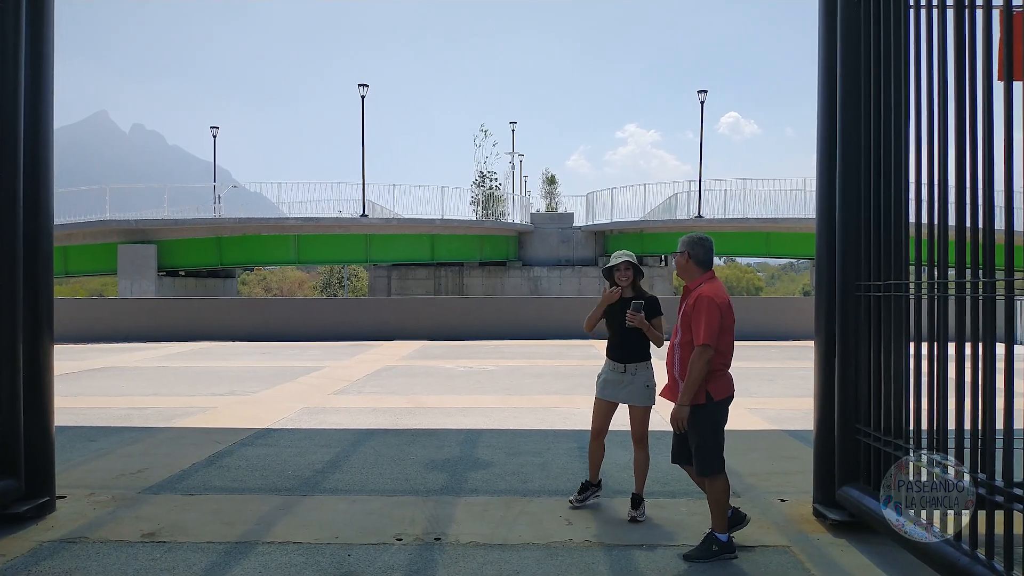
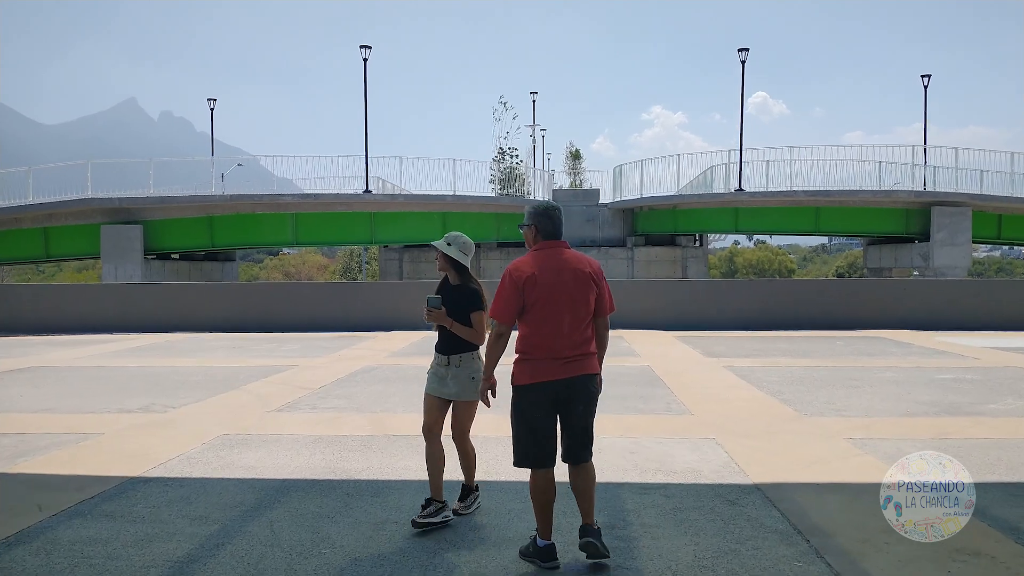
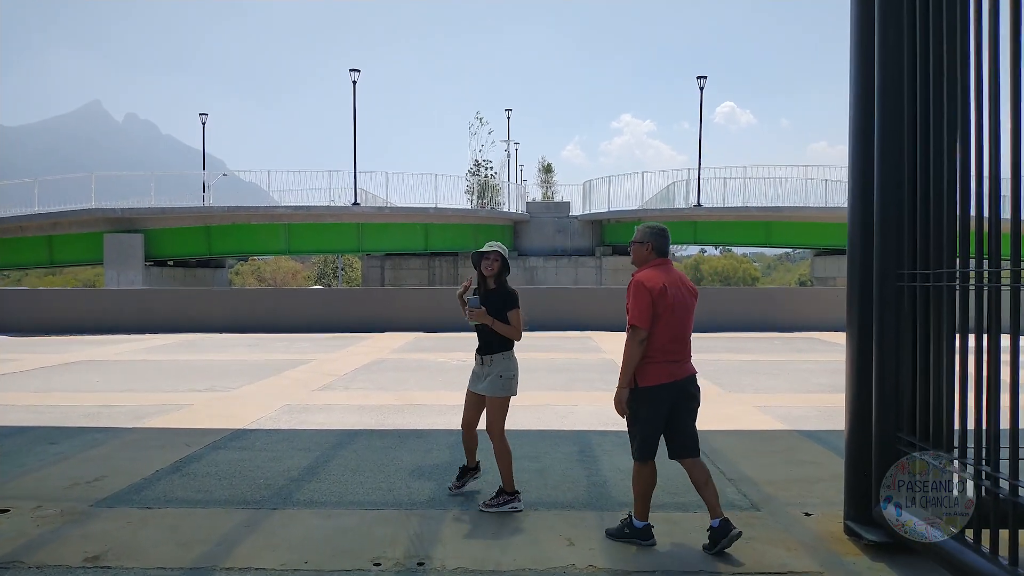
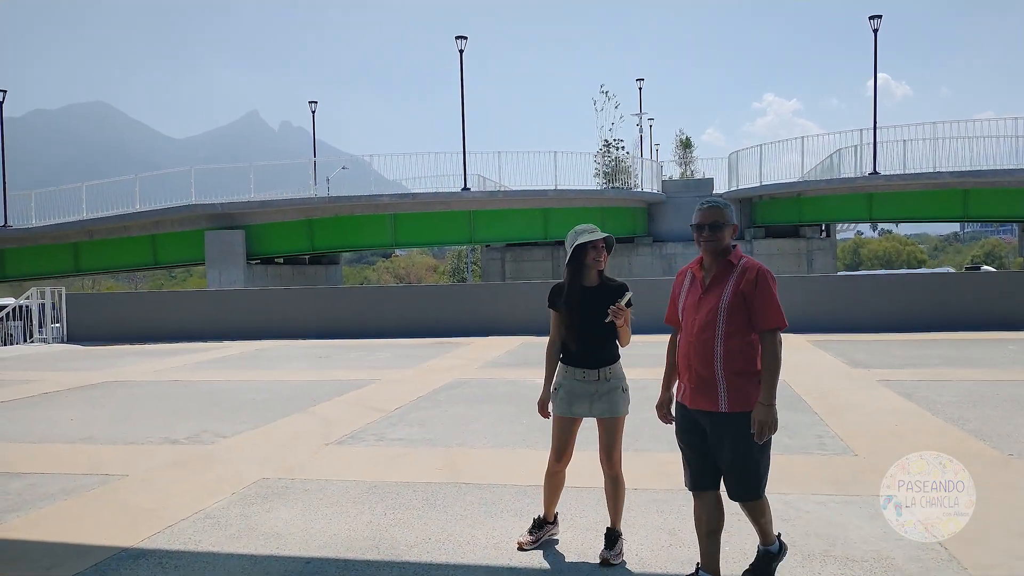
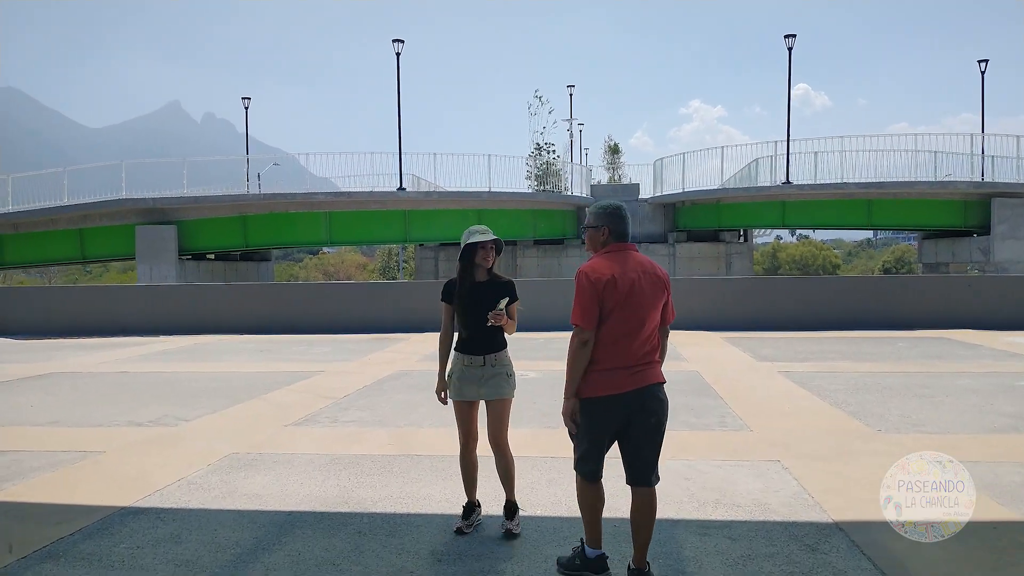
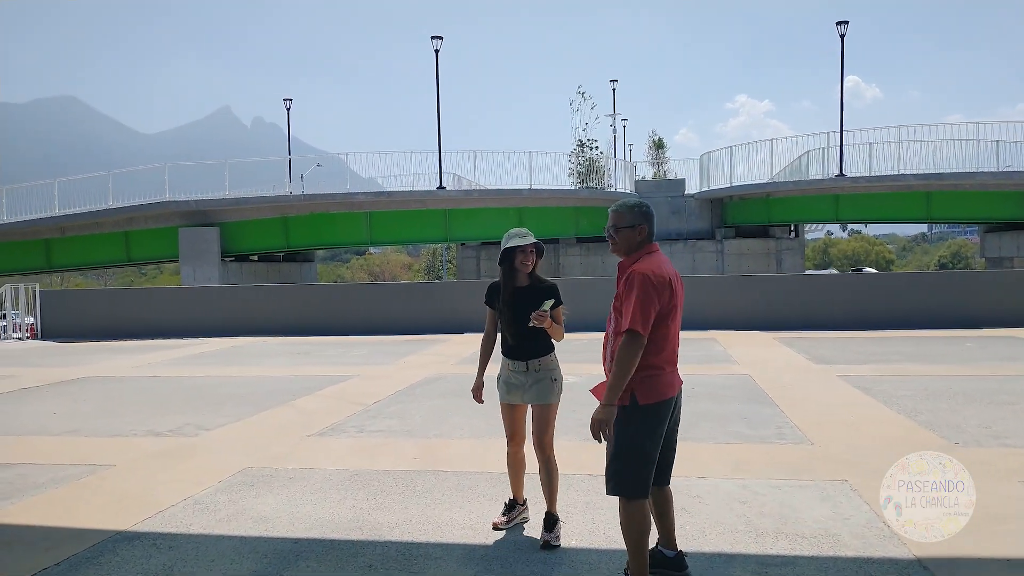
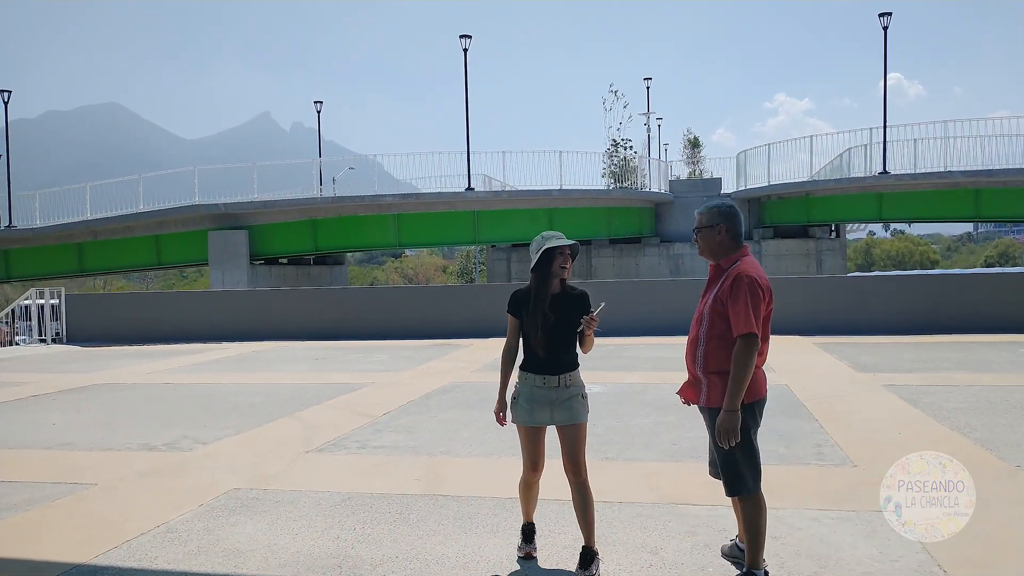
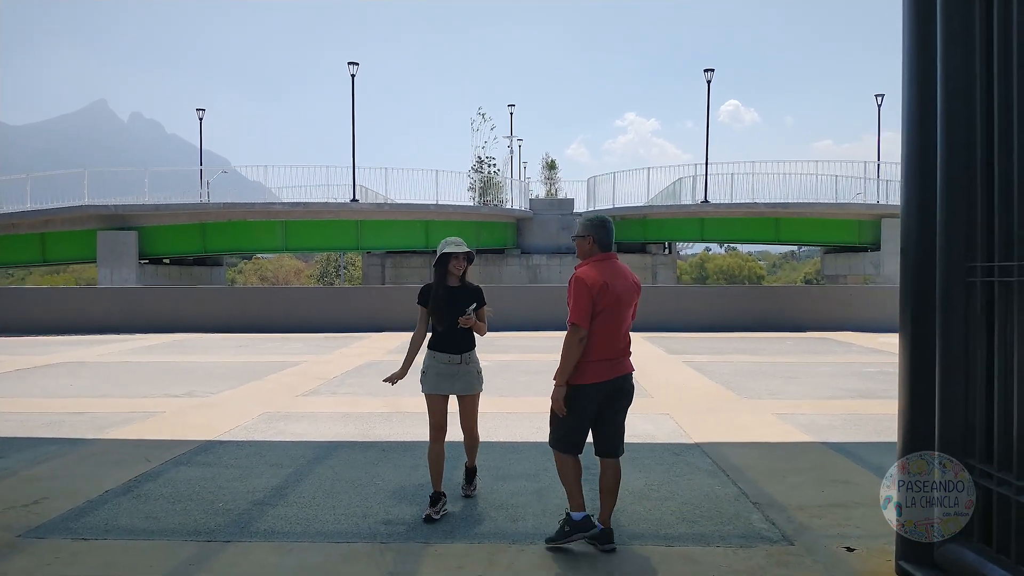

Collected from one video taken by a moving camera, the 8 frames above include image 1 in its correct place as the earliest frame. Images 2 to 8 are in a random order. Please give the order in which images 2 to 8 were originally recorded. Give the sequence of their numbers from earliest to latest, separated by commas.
3, 8, 2, 5, 6, 4, 7
